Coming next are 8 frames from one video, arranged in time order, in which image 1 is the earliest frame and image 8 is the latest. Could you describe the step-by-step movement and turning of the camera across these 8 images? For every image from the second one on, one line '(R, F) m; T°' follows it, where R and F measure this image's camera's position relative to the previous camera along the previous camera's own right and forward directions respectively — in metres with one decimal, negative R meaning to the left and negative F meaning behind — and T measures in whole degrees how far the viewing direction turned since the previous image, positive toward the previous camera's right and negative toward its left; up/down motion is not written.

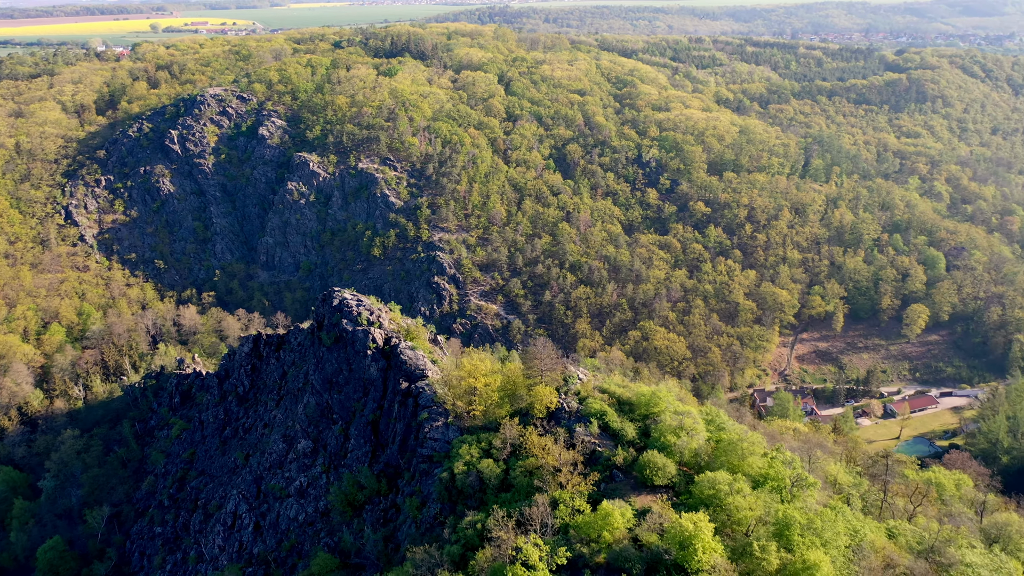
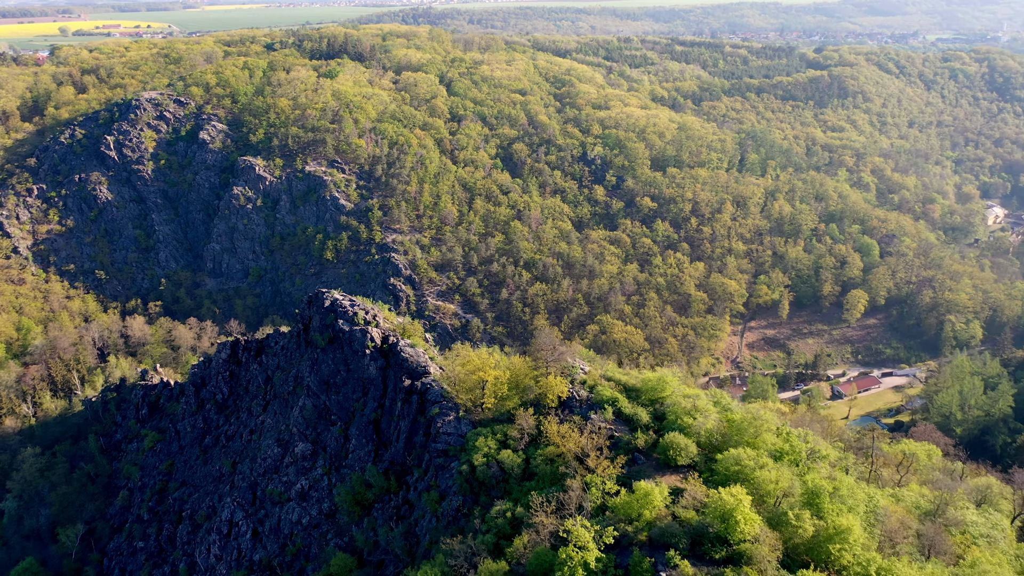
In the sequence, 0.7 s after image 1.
(-3.9, -0.5) m; +5°
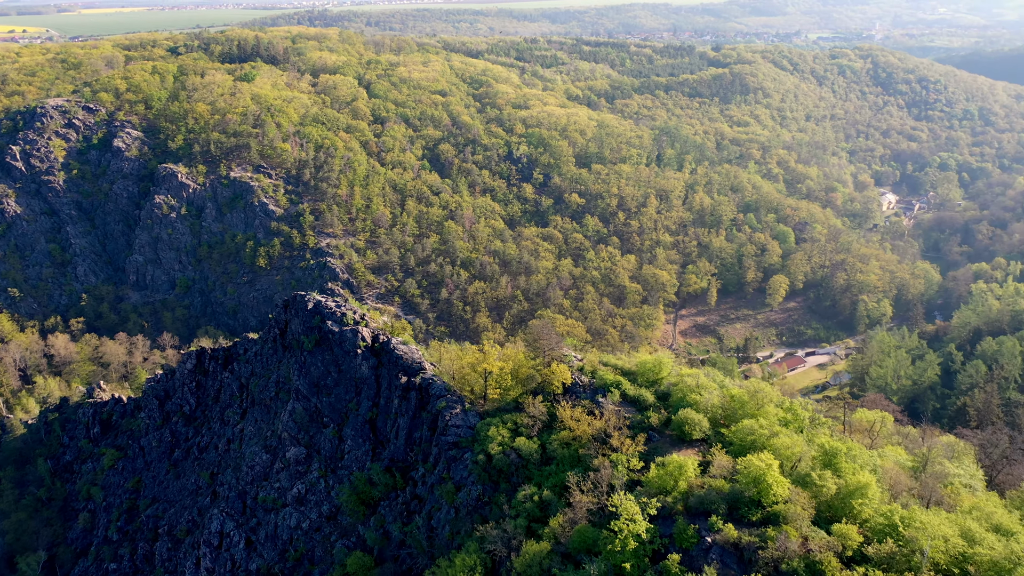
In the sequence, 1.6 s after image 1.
(-4.8, -0.7) m; +7°
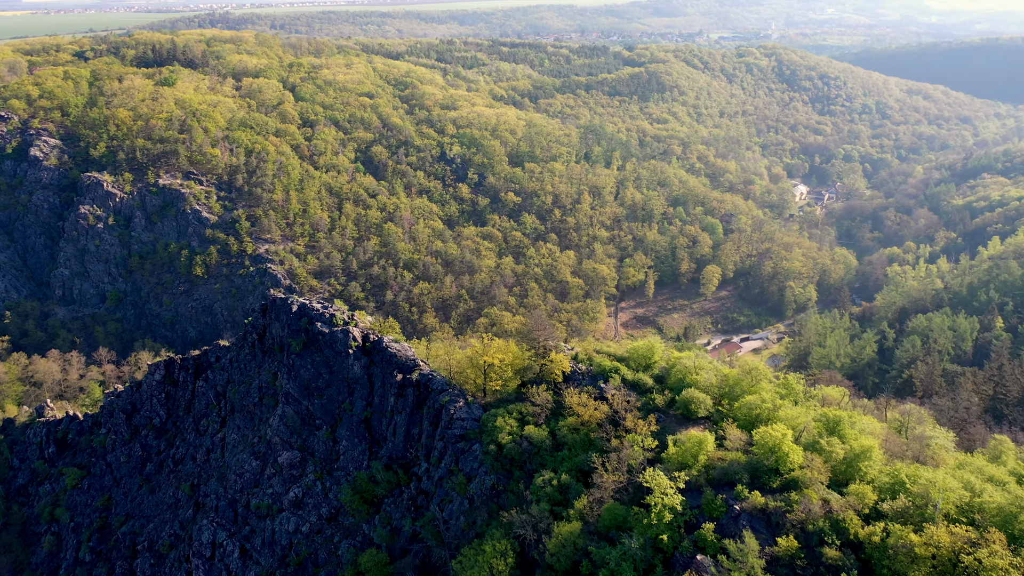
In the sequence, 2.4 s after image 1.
(-4.3, -0.7) m; +6°
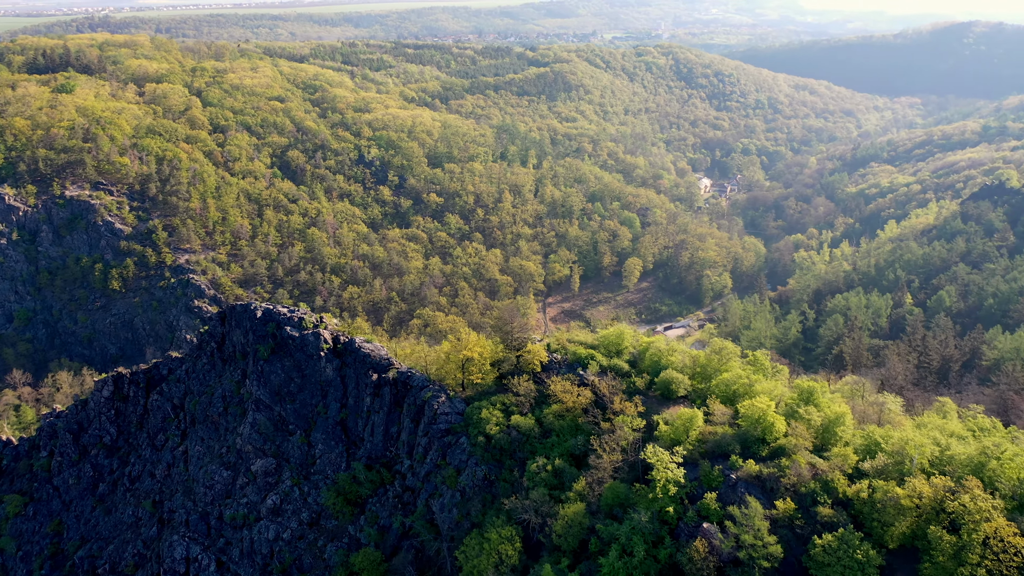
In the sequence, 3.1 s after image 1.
(-3.8, -0.6) m; +7°
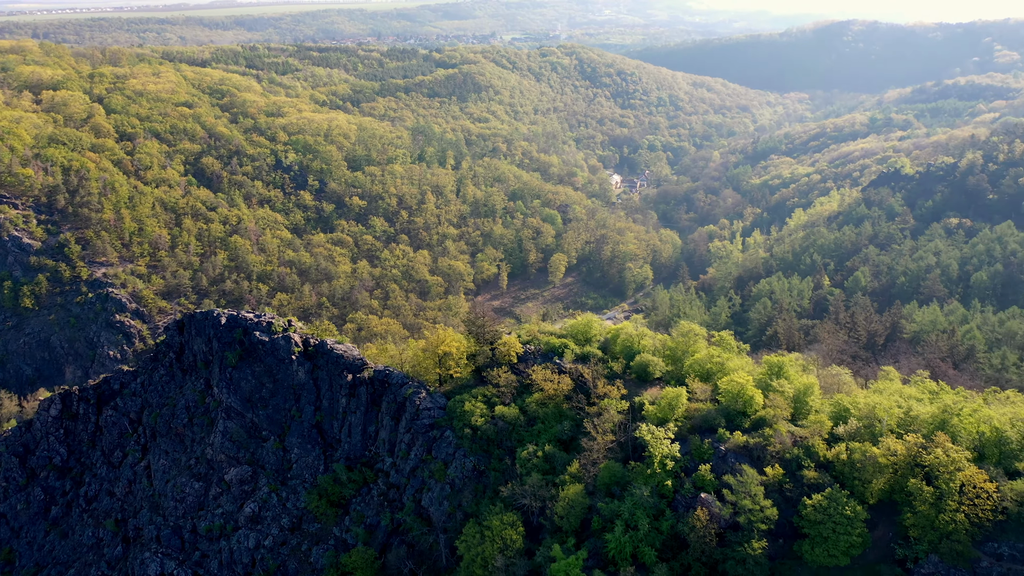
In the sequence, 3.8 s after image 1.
(-3.7, -0.7) m; +7°
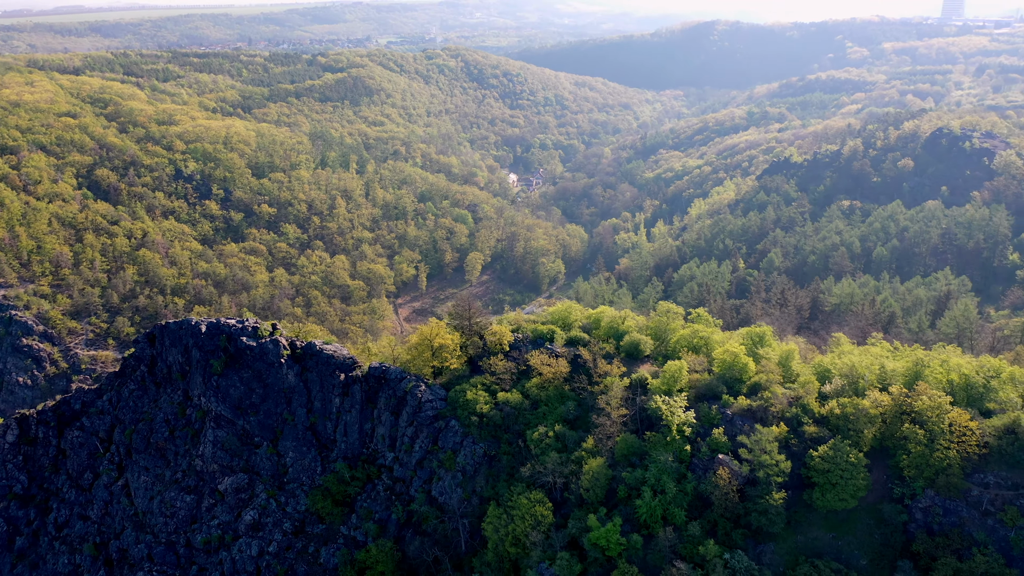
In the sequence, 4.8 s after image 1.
(-5.9, -1.0) m; +8°
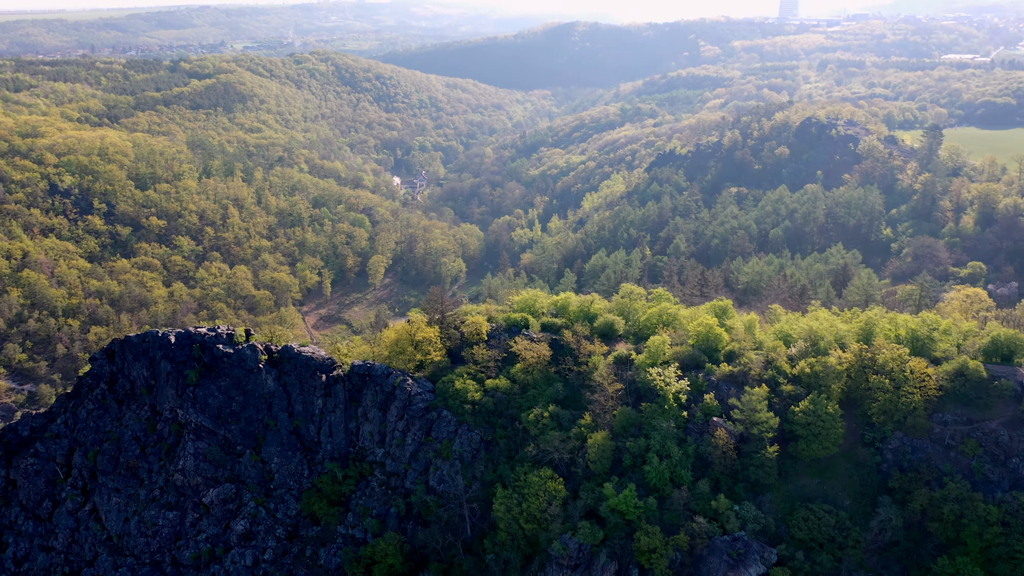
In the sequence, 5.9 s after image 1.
(-6.0, -0.9) m; +9°
